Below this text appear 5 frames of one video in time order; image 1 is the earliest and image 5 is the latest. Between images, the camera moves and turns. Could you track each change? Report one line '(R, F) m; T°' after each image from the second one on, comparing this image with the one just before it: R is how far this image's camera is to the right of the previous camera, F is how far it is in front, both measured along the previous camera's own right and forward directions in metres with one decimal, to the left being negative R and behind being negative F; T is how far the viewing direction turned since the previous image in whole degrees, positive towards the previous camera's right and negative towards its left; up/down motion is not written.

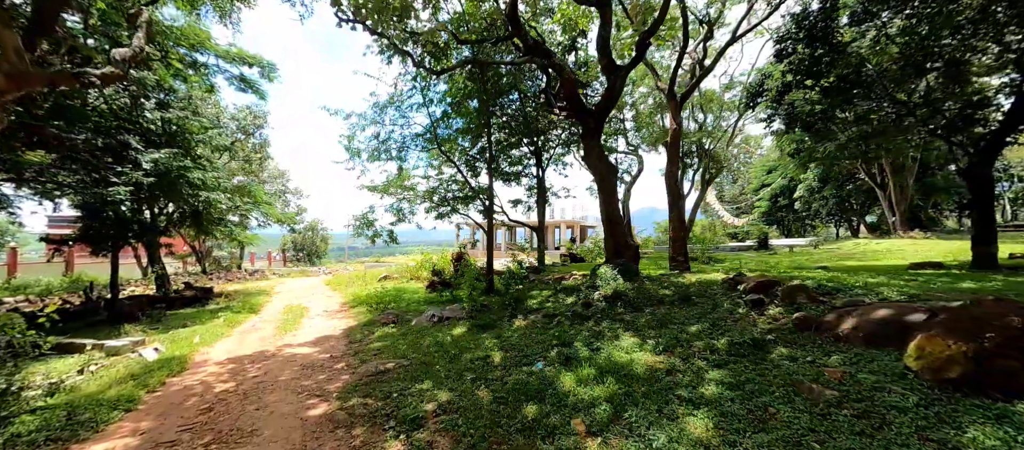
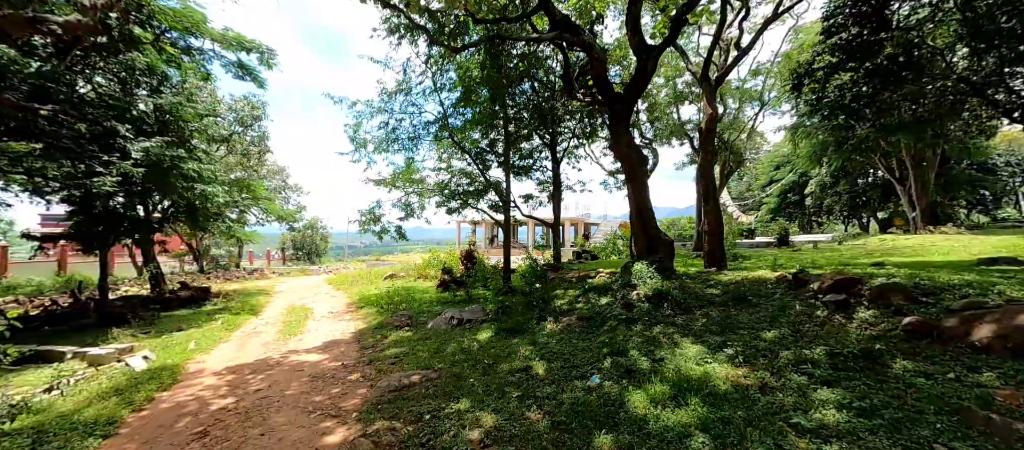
(-0.4, +0.6) m; 0°
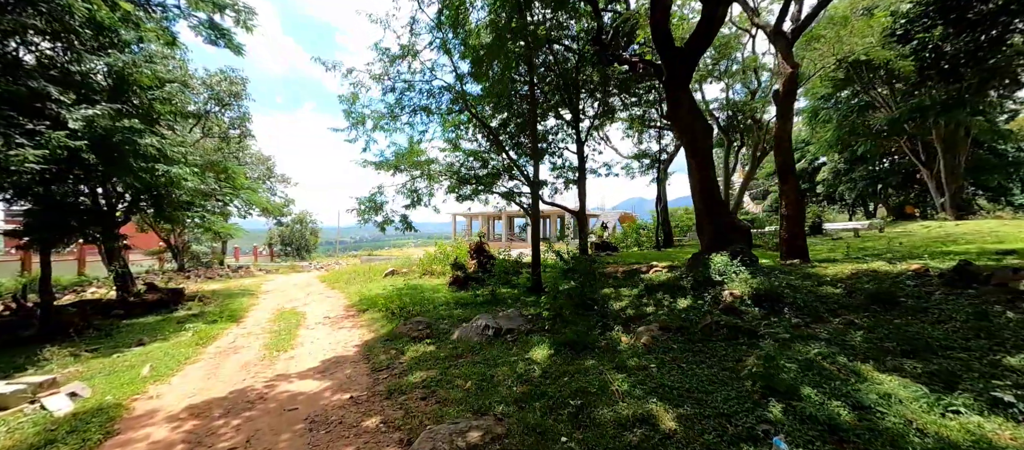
(-0.7, +1.2) m; +1°
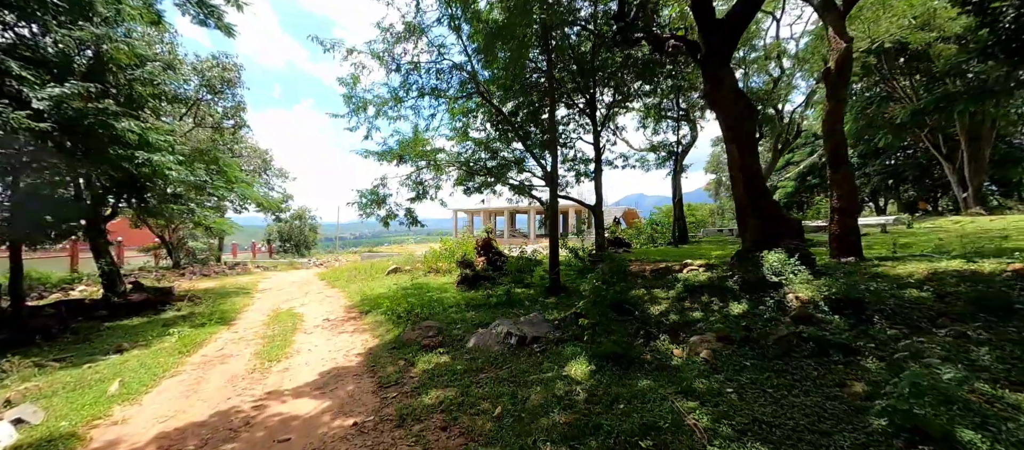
(-0.3, +0.6) m; 0°
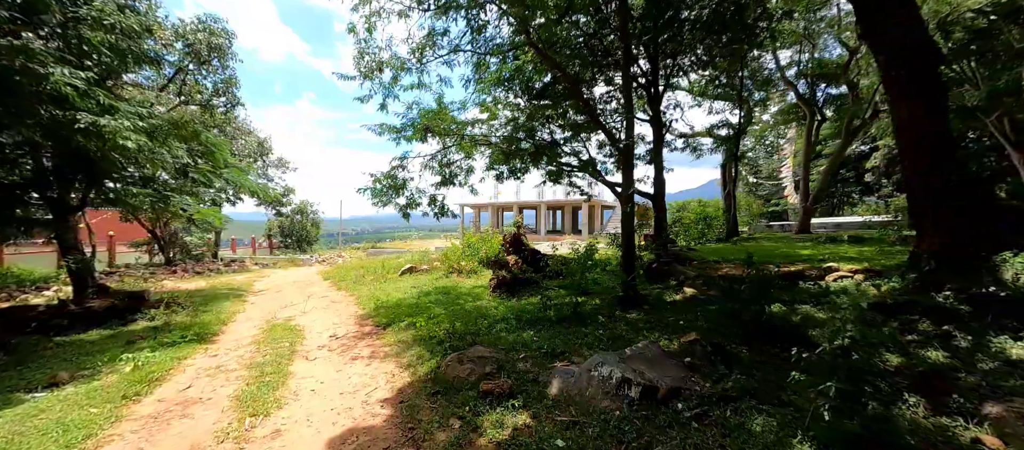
(-0.8, +1.5) m; 0°
